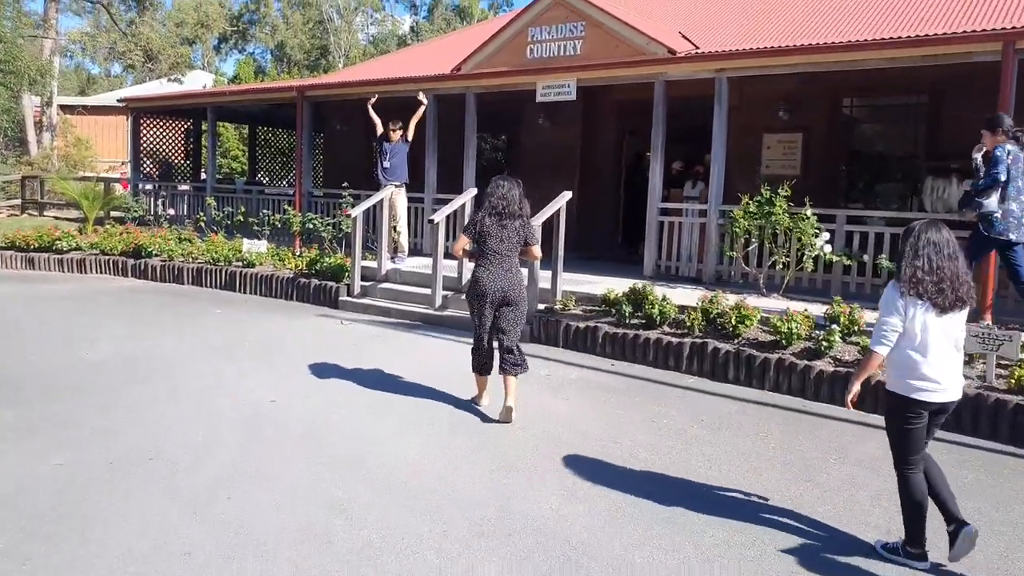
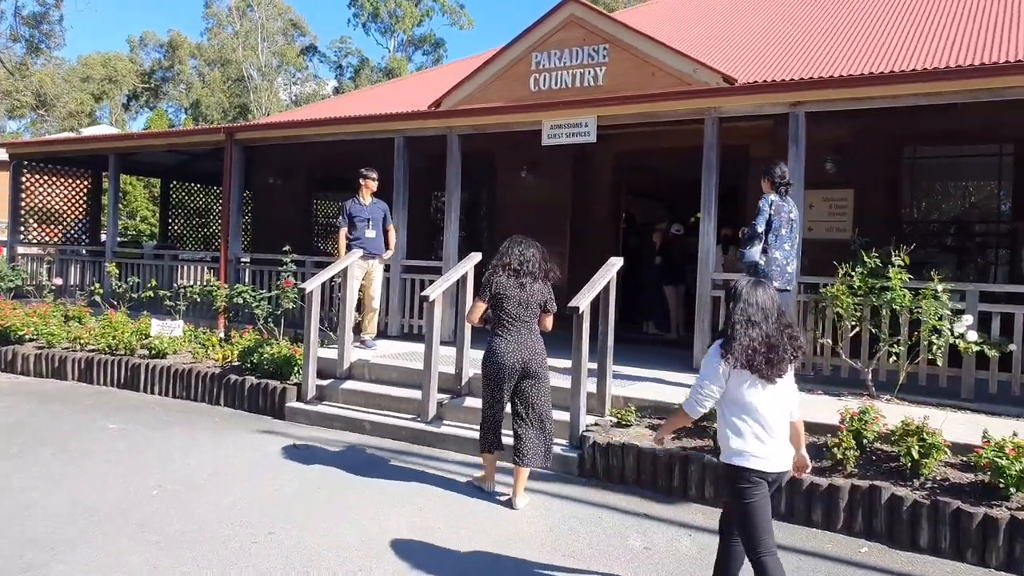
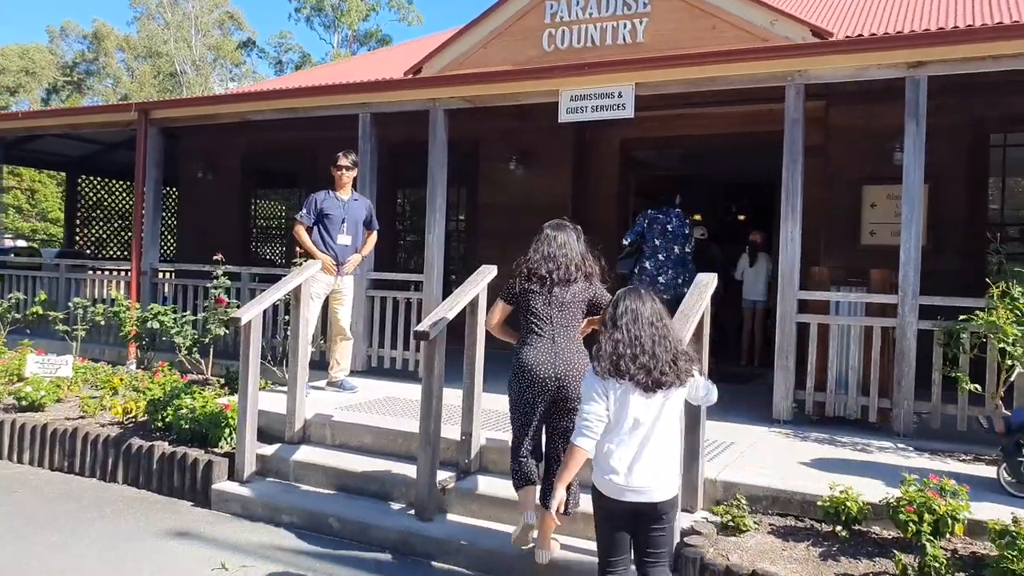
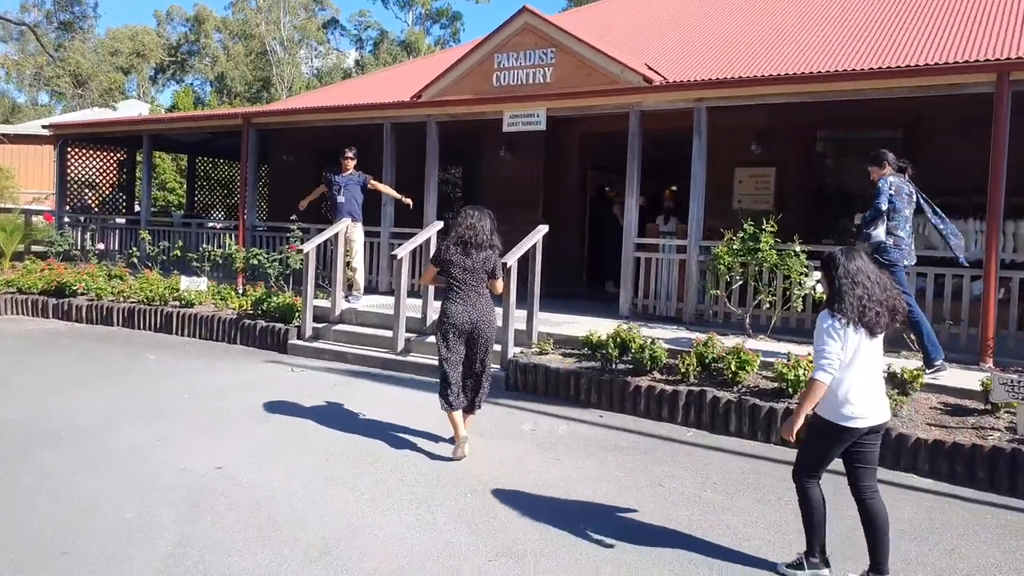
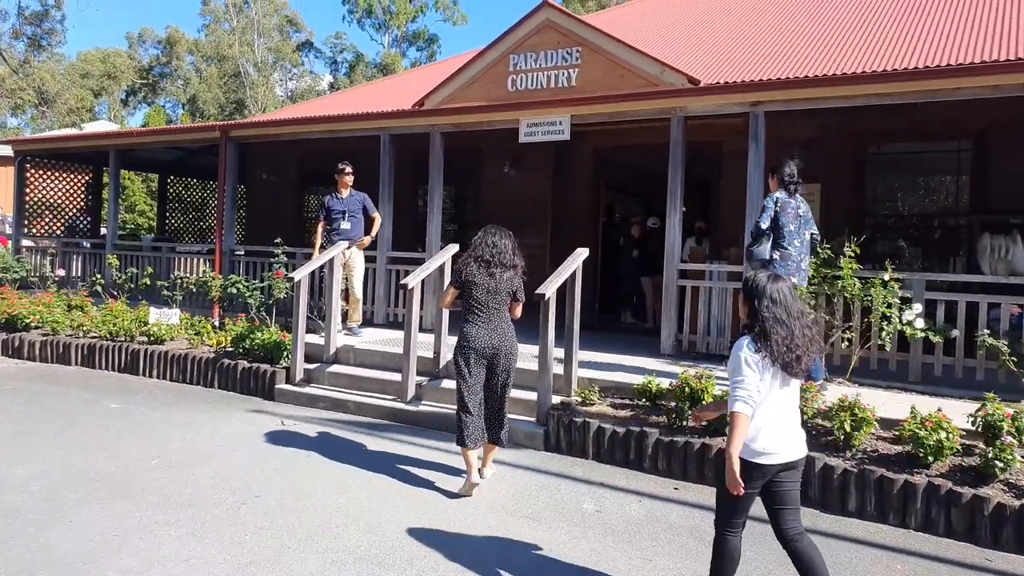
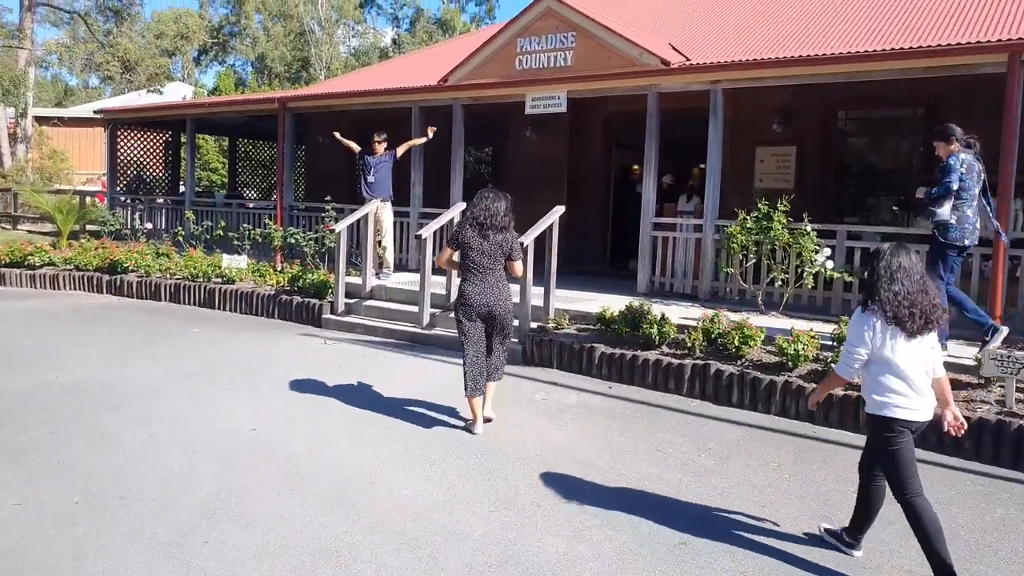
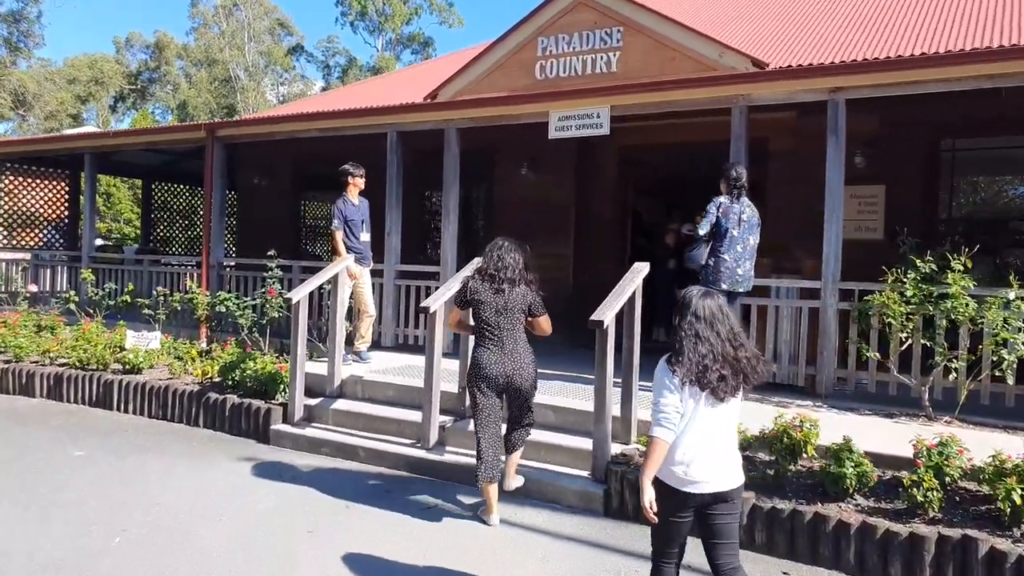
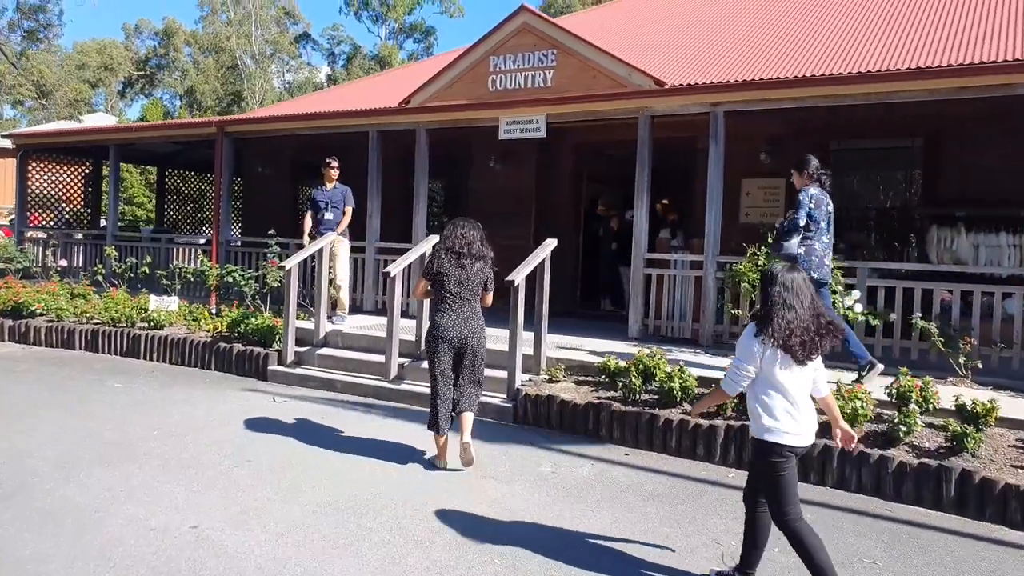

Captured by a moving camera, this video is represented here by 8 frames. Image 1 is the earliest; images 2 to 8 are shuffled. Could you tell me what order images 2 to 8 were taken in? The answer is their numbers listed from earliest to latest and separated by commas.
6, 4, 8, 5, 2, 7, 3
